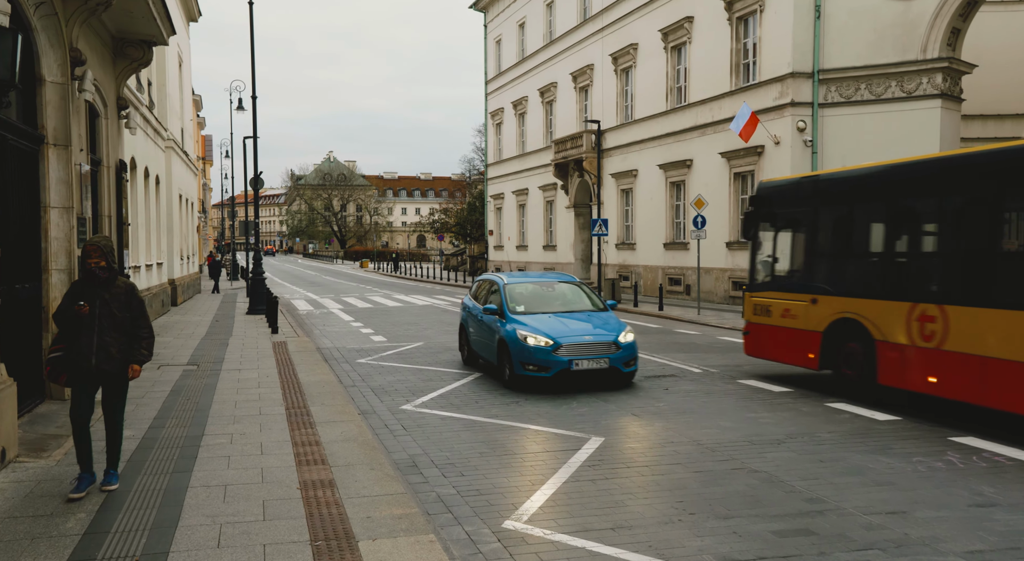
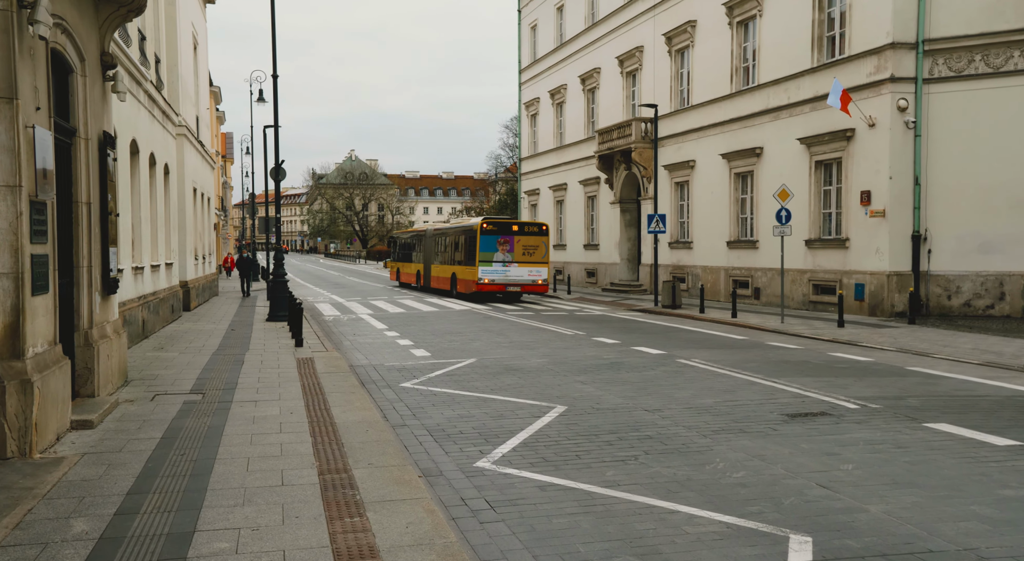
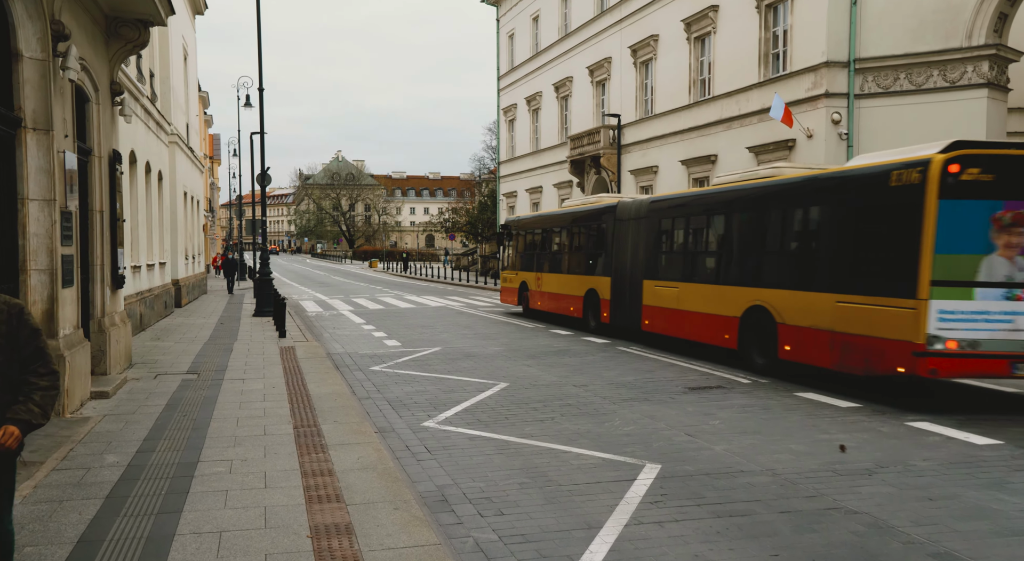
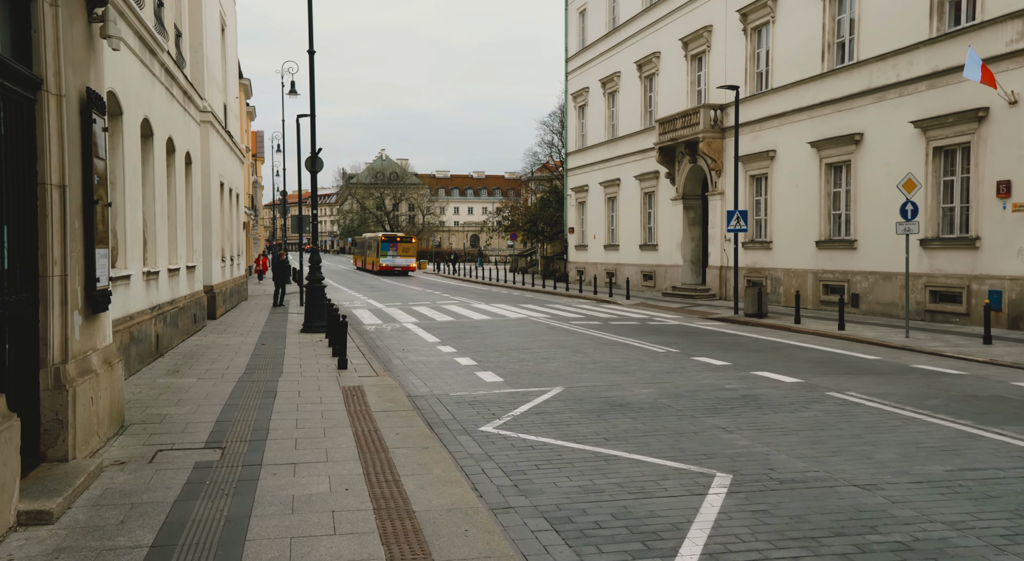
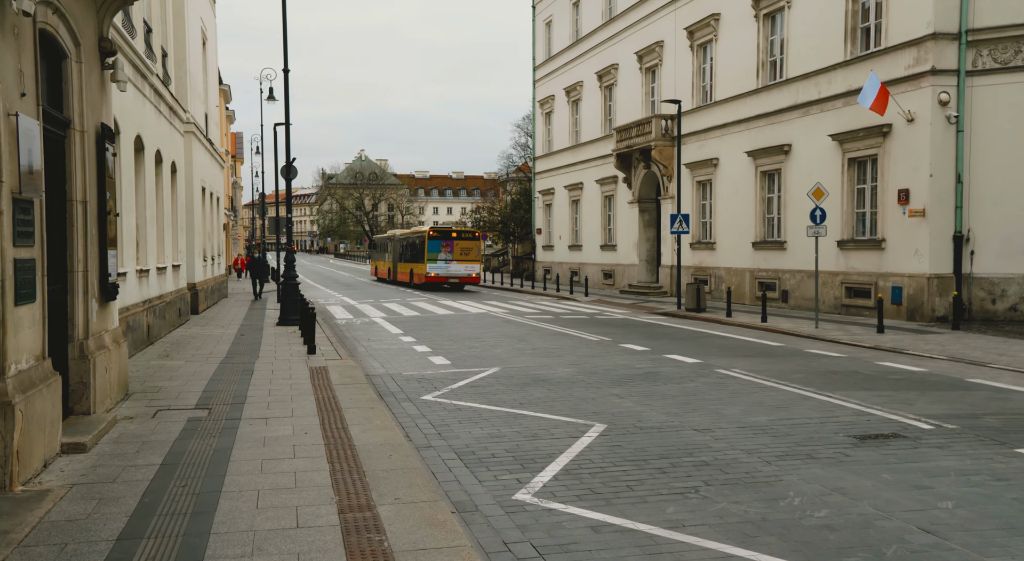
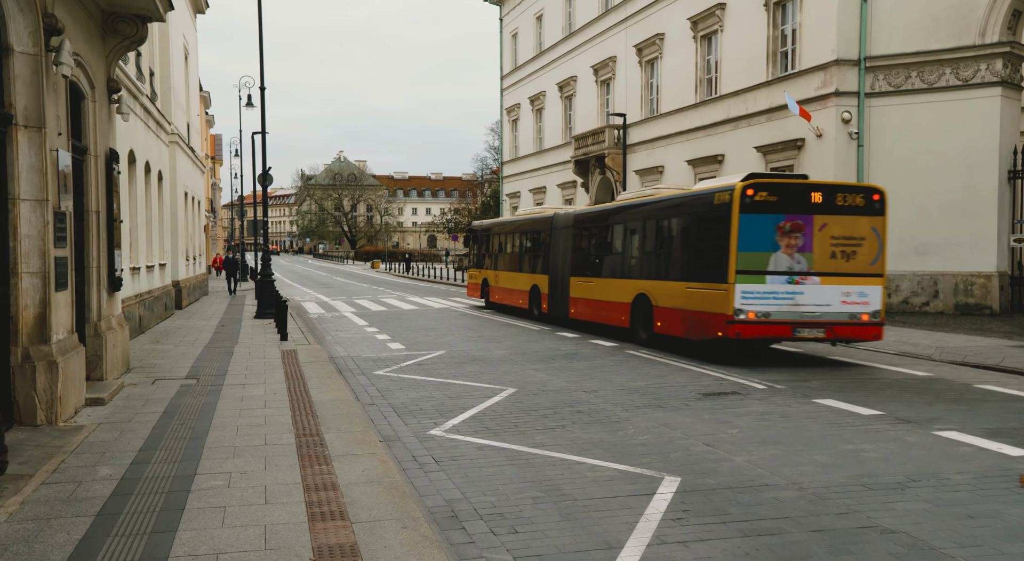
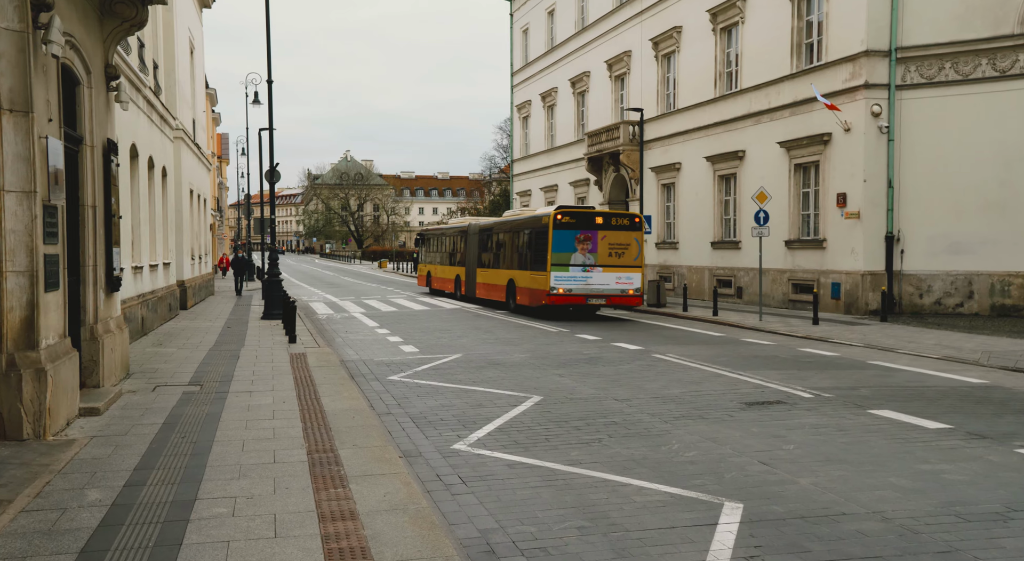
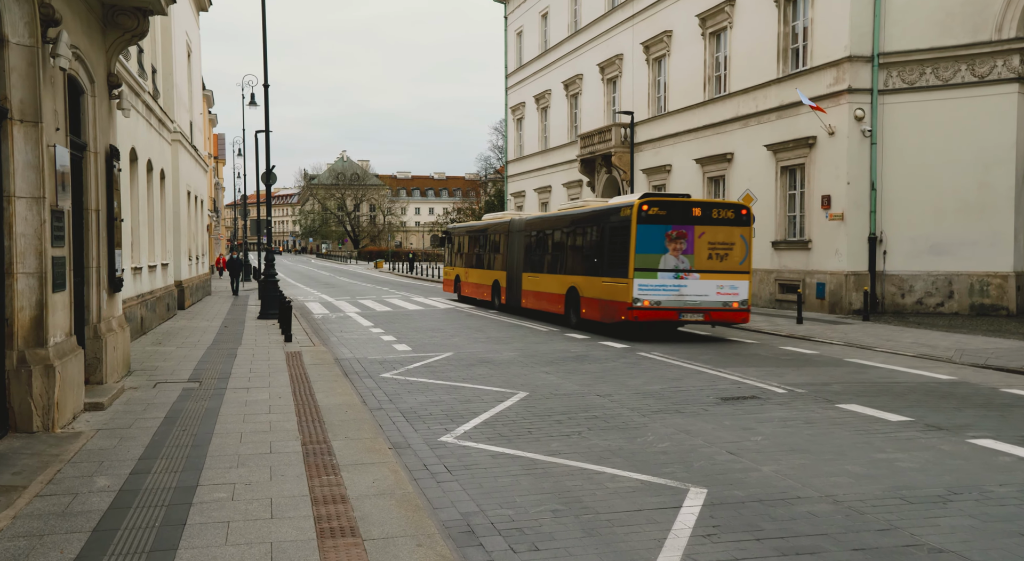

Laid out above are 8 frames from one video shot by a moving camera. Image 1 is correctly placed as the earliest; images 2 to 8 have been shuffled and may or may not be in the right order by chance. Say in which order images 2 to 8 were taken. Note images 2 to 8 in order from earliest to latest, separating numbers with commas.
3, 6, 8, 7, 2, 5, 4
